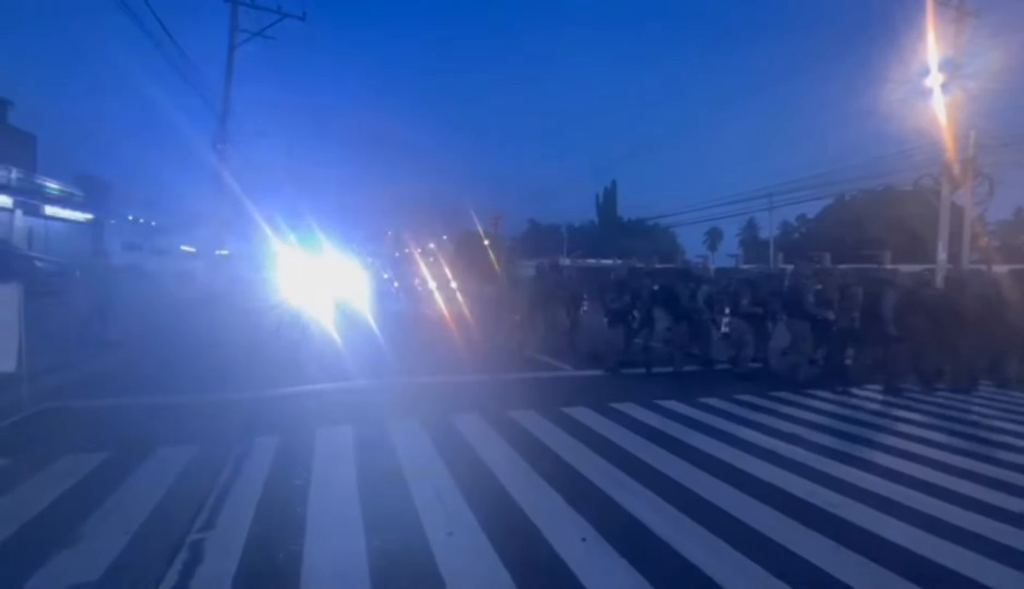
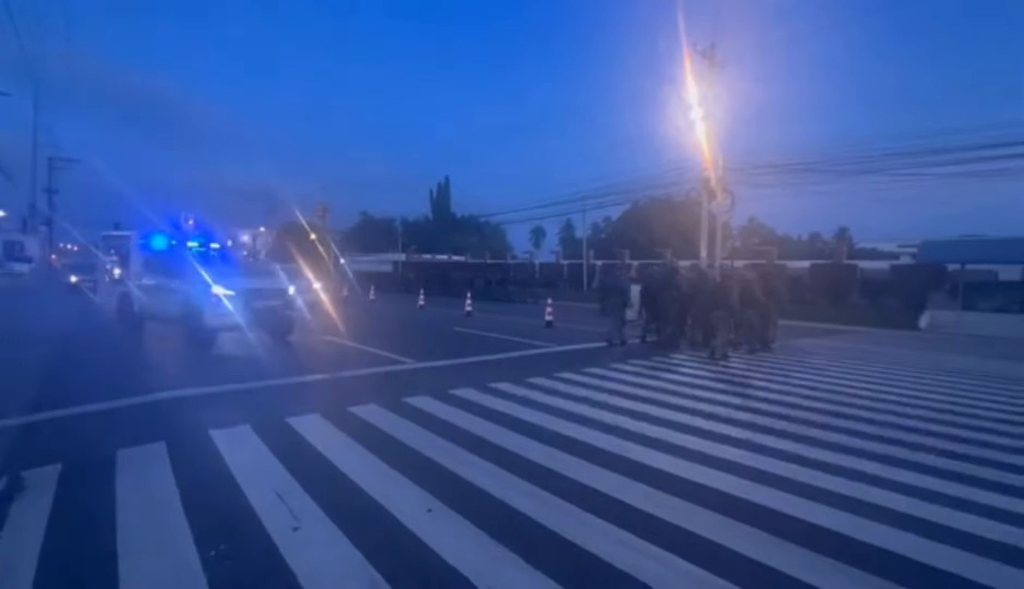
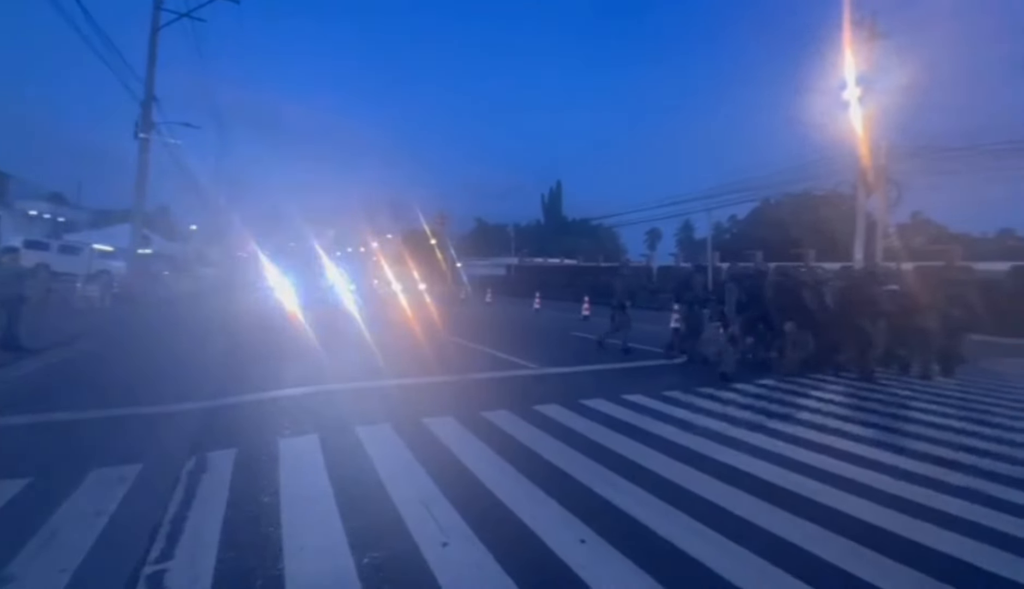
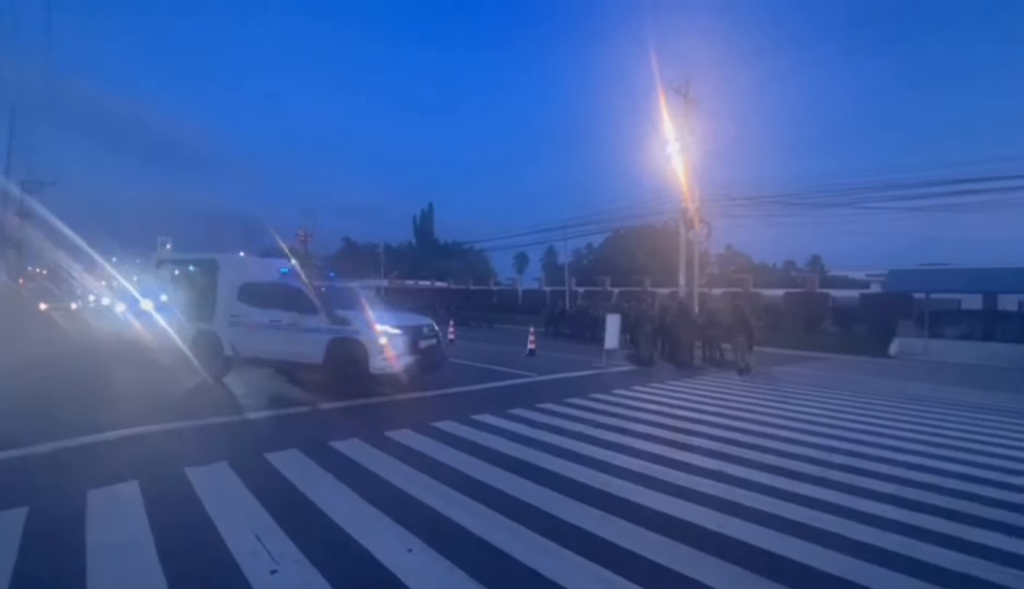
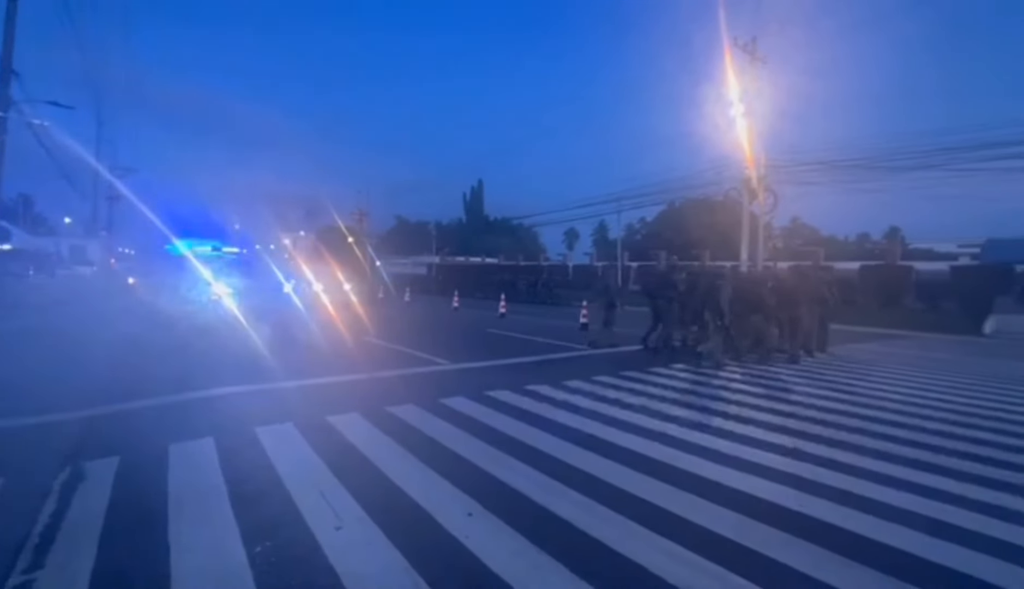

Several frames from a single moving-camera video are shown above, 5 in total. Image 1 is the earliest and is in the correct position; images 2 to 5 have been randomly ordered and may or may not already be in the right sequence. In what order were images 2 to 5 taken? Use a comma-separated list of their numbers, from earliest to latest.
3, 5, 2, 4
